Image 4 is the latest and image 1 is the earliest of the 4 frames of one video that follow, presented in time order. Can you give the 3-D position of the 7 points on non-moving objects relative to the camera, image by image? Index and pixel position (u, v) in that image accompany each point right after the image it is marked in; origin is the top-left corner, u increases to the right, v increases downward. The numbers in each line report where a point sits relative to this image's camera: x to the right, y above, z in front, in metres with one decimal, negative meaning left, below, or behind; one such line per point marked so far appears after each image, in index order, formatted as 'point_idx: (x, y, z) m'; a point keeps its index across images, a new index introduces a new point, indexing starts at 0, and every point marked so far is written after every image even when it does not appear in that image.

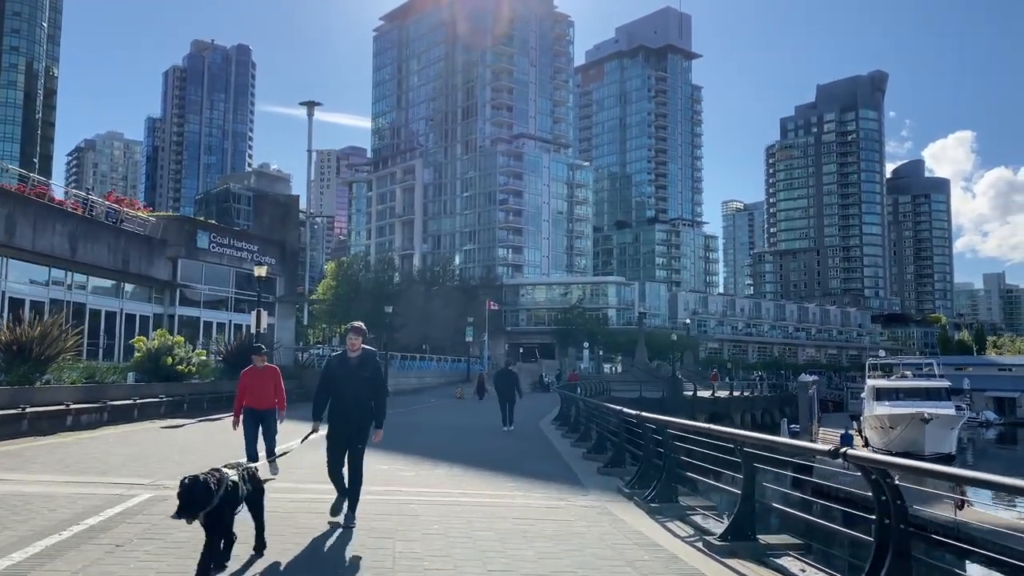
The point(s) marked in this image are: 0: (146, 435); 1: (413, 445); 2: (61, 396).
0: (-6.5, -2.6, +15.2) m
1: (-1.9, -2.9, +16.1) m
2: (-8.4, -2.0, +15.9) m
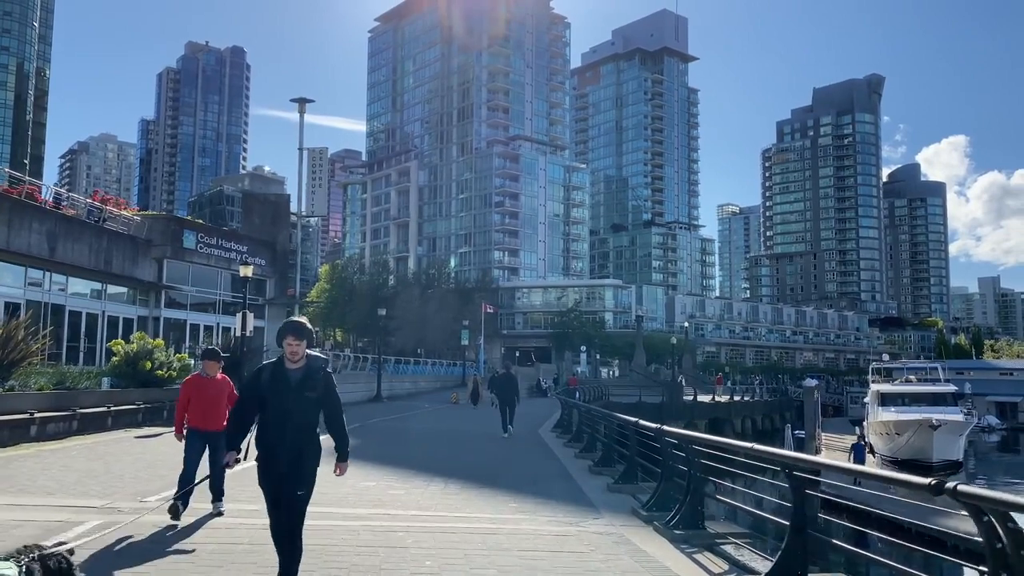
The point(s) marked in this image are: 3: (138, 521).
0: (-6.5, -2.6, +14.1) m
1: (-1.9, -2.9, +15.0) m
2: (-8.4, -2.0, +14.8) m
3: (-3.3, -2.1, +7.6) m
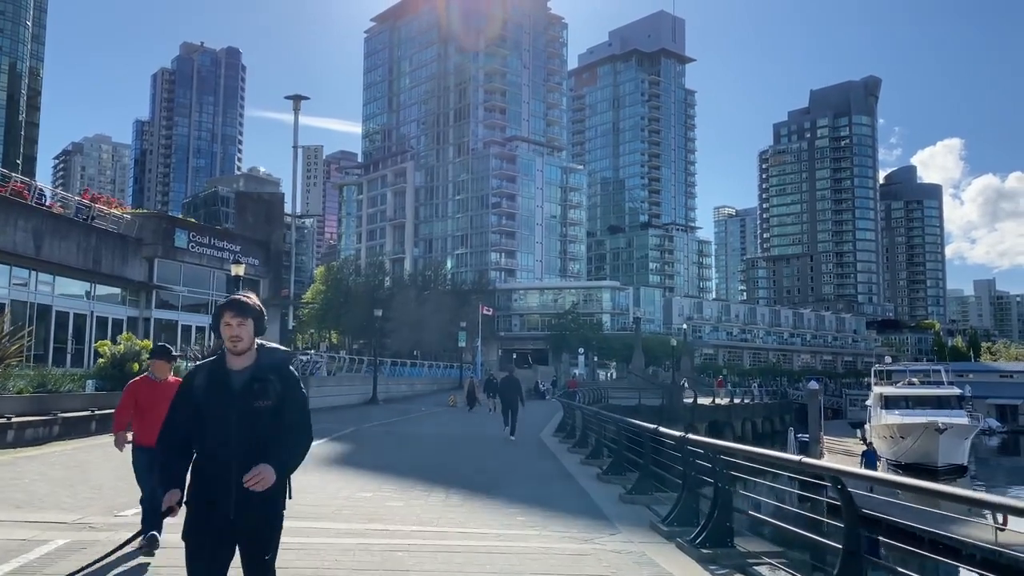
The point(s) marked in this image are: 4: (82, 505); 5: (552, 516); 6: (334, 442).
0: (-6.5, -2.6, +13.3) m
1: (-1.9, -2.9, +14.3) m
2: (-8.4, -2.0, +14.1) m
3: (-3.3, -2.0, +6.9) m
4: (-4.3, -2.2, +8.5) m
5: (+0.4, -2.4, +8.9) m
6: (-3.6, -3.1, +17.2) m
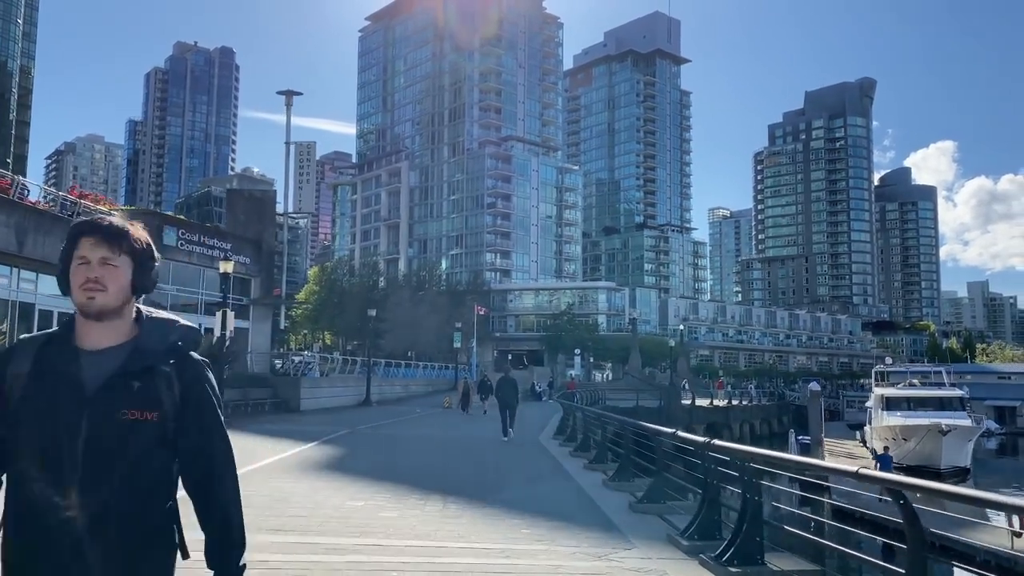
0: (-6.4, -2.5, +12.6) m
1: (-1.9, -2.8, +13.5) m
2: (-8.3, -1.9, +13.3) m
3: (-3.2, -2.0, +6.2) m
4: (-4.2, -2.1, +7.8) m
5: (+0.4, -2.3, +8.2) m
6: (-3.6, -3.0, +16.5) m
